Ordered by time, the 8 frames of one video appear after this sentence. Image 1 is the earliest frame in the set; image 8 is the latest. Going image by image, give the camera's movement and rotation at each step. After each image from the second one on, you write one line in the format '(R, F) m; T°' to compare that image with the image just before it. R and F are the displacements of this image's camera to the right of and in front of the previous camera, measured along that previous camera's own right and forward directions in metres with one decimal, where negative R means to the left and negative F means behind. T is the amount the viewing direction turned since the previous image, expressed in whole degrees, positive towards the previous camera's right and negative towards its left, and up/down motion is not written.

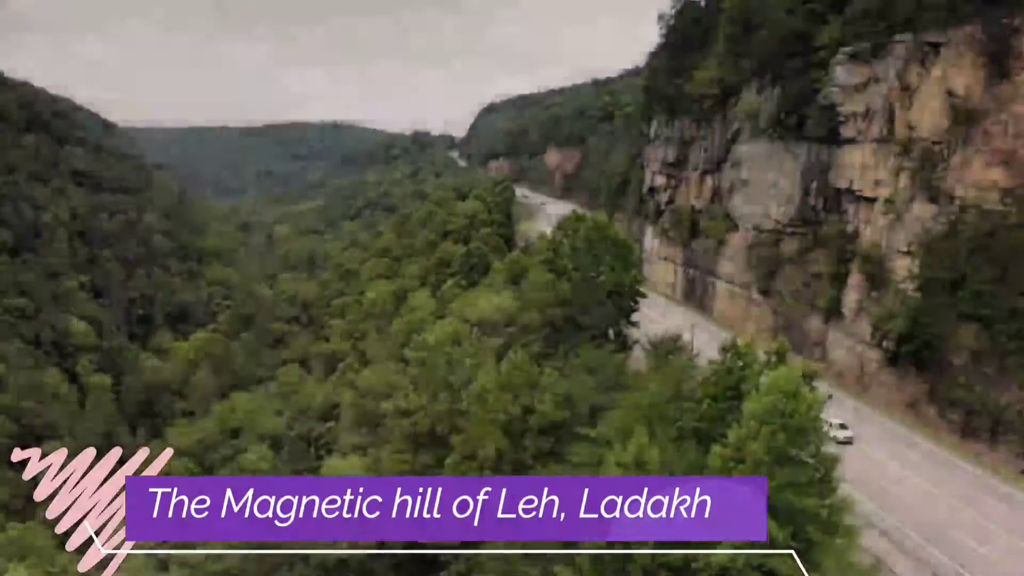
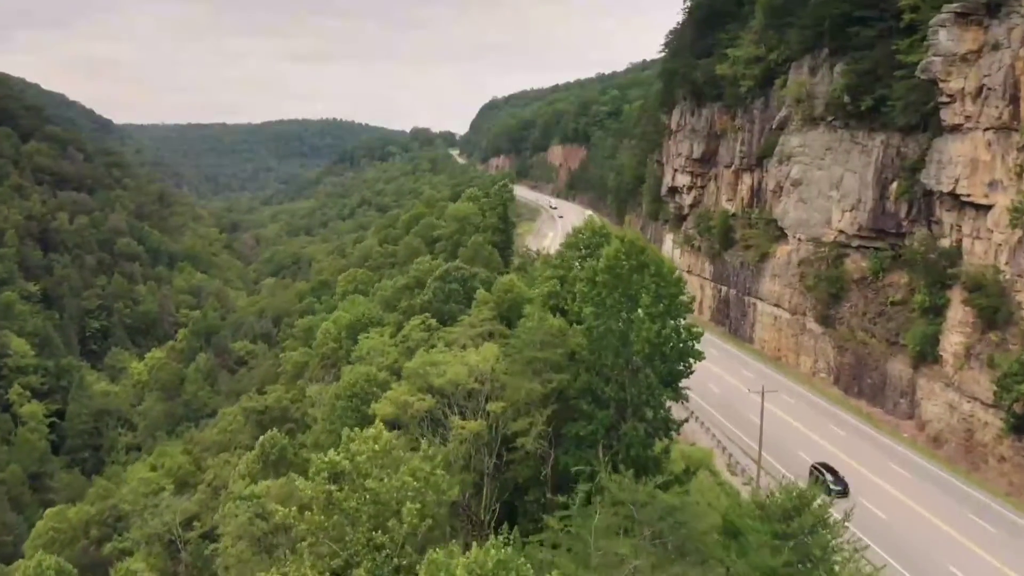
(+0.3, +9.8) m; 0°
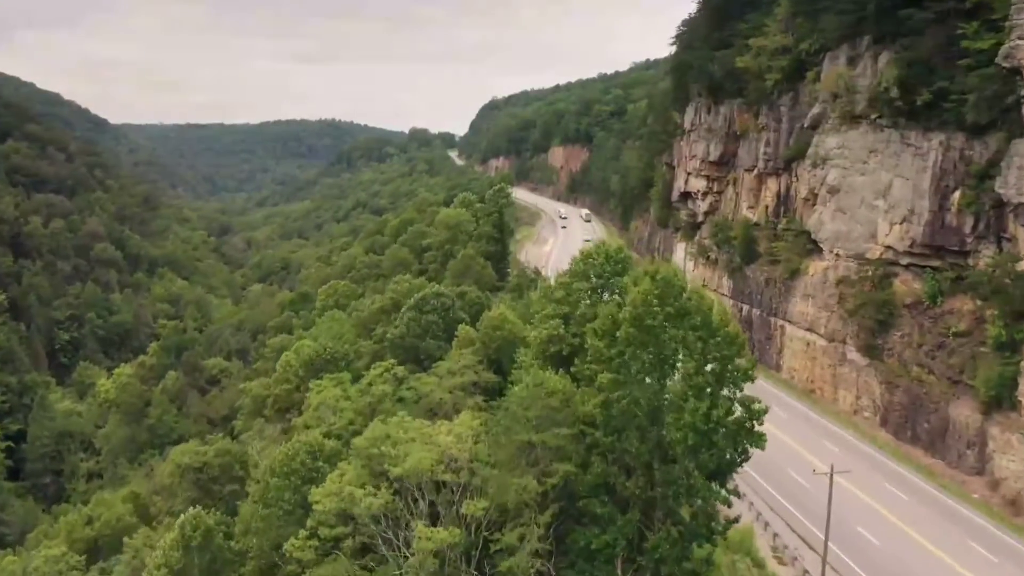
(+0.2, +5.3) m; 0°
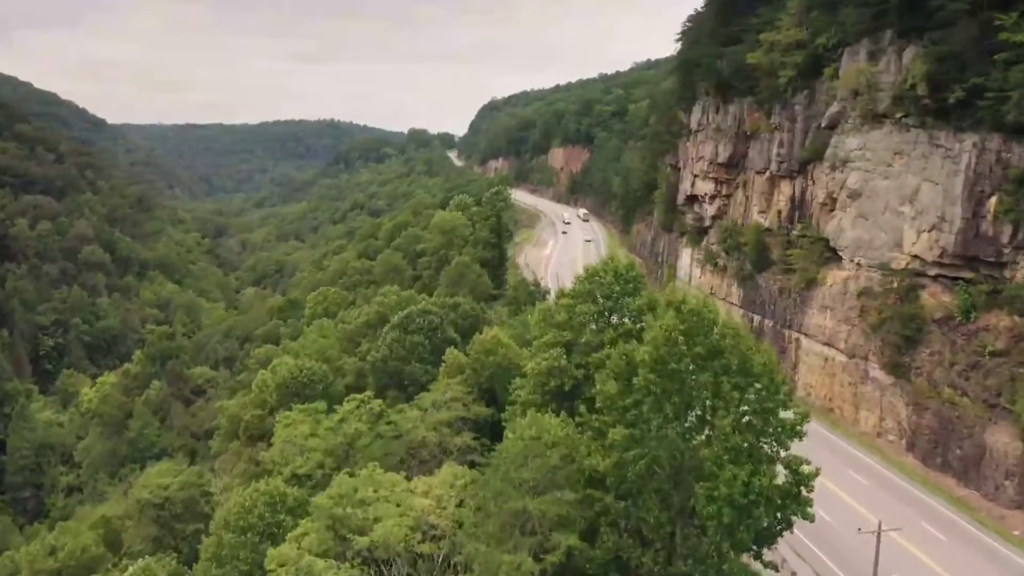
(+0.1, +2.4) m; 0°
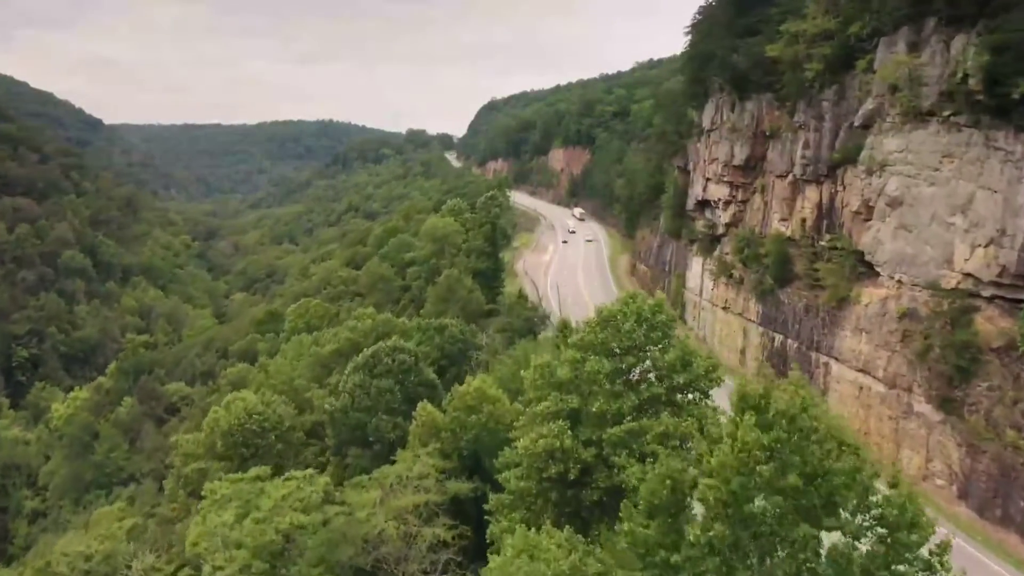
(+0.1, +3.8) m; 0°
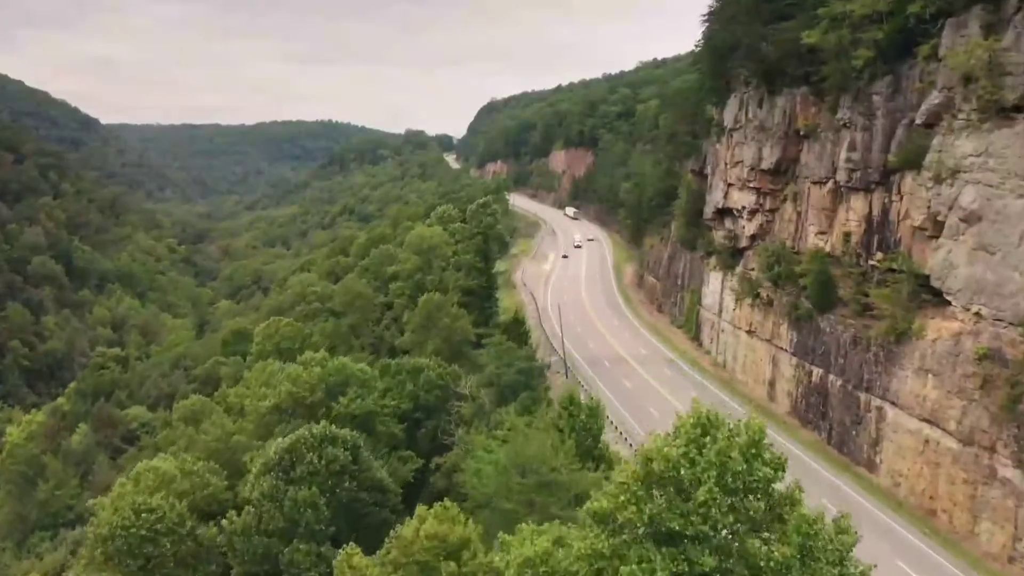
(+0.2, +5.2) m; 0°
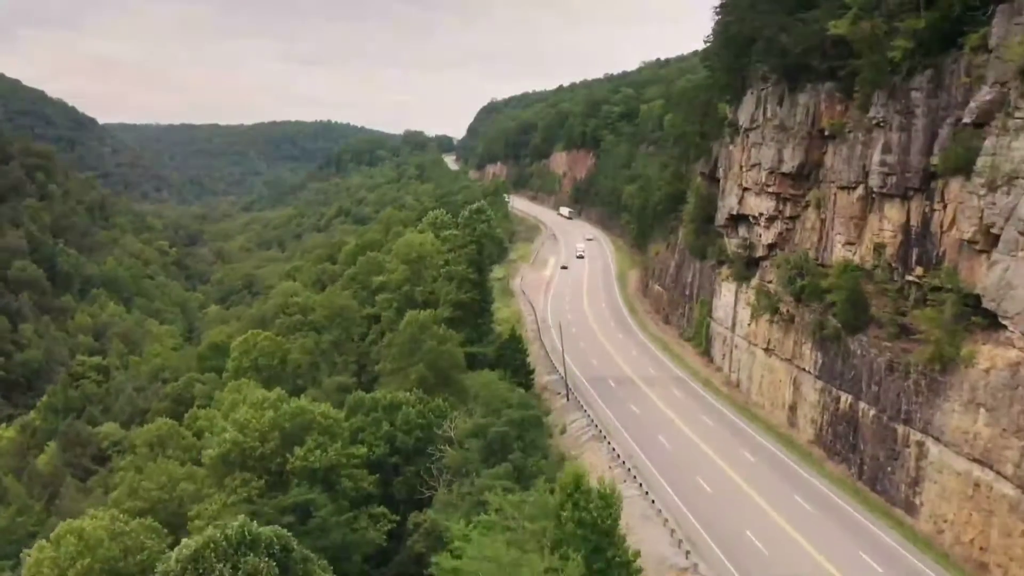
(+0.1, +3.1) m; 0°
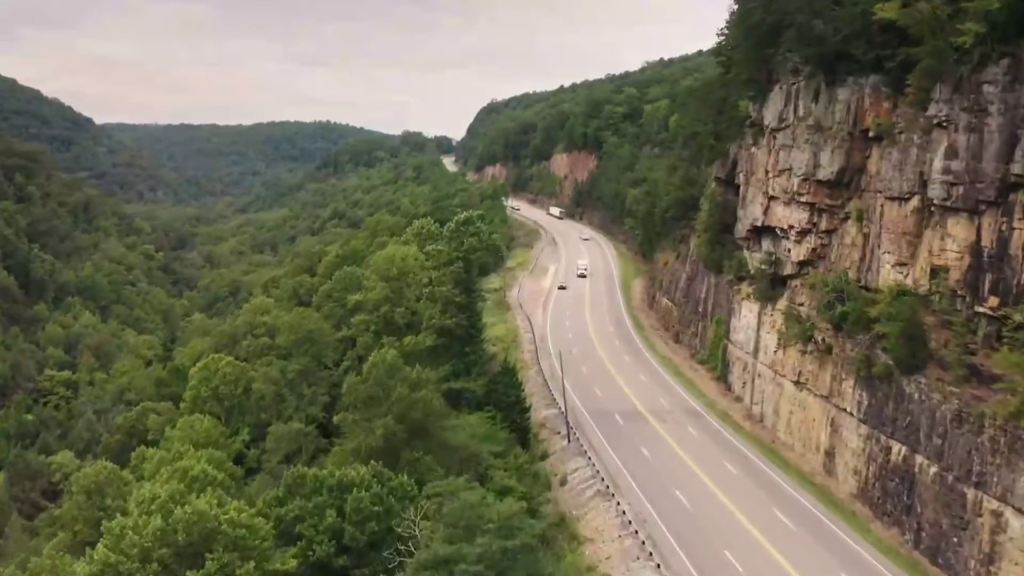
(+0.2, +4.4) m; 0°
